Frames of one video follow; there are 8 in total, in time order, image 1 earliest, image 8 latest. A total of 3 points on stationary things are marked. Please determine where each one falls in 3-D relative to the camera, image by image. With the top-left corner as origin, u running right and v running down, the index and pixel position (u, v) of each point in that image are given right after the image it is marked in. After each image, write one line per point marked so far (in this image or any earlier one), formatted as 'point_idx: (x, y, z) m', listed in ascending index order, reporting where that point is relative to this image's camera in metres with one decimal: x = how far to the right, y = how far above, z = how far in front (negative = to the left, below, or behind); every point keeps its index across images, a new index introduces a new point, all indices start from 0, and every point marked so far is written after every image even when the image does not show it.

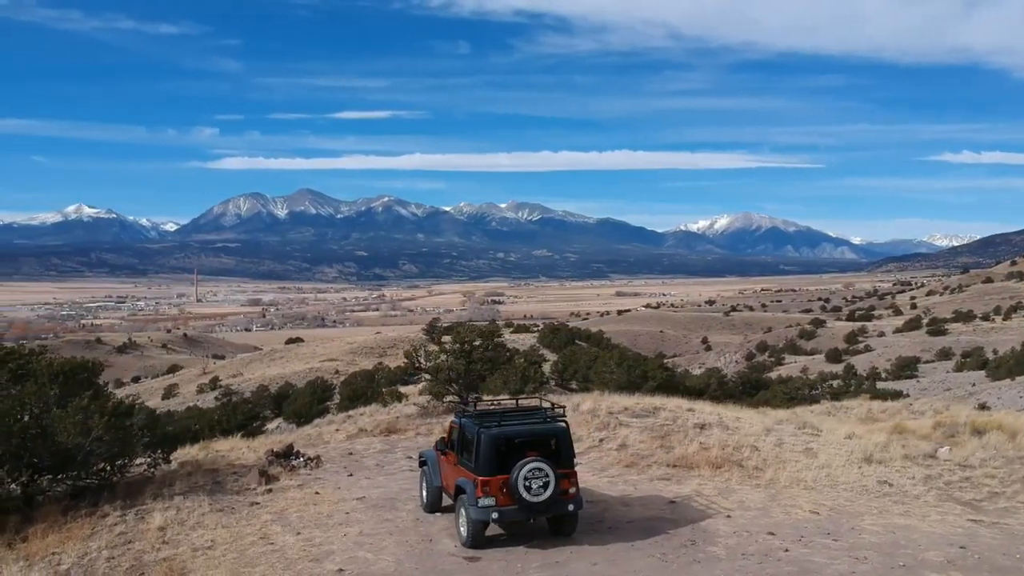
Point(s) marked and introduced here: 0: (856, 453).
0: (+5.7, -2.8, +16.6) m
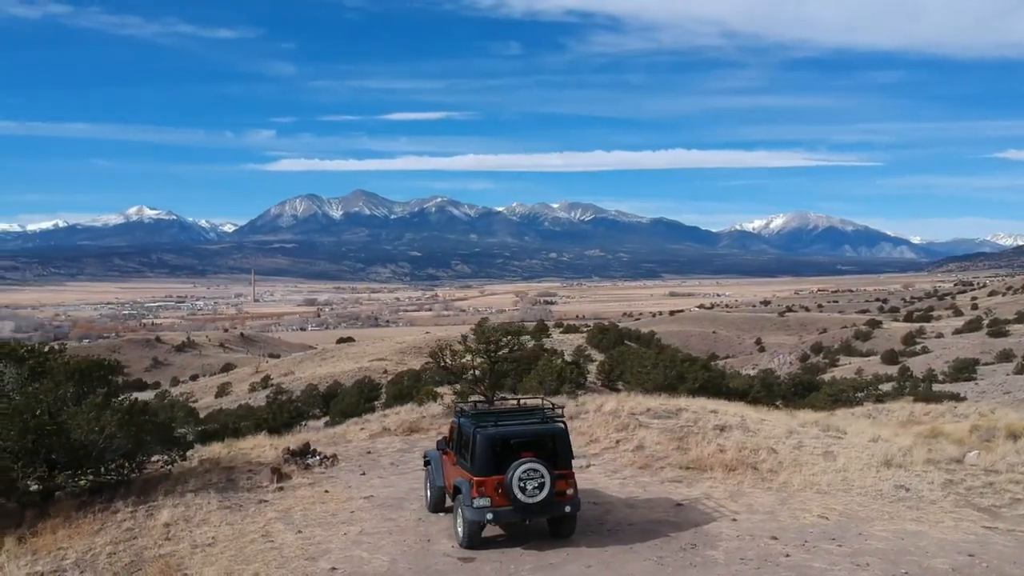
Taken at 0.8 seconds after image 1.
0: (+5.9, -2.8, +16.2) m
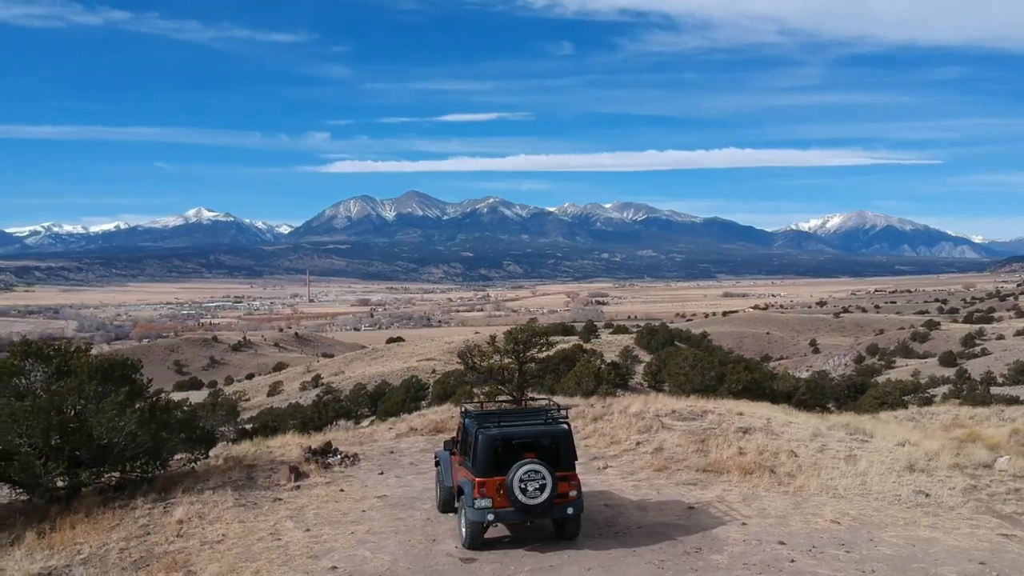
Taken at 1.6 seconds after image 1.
0: (+6.2, -2.8, +15.8) m
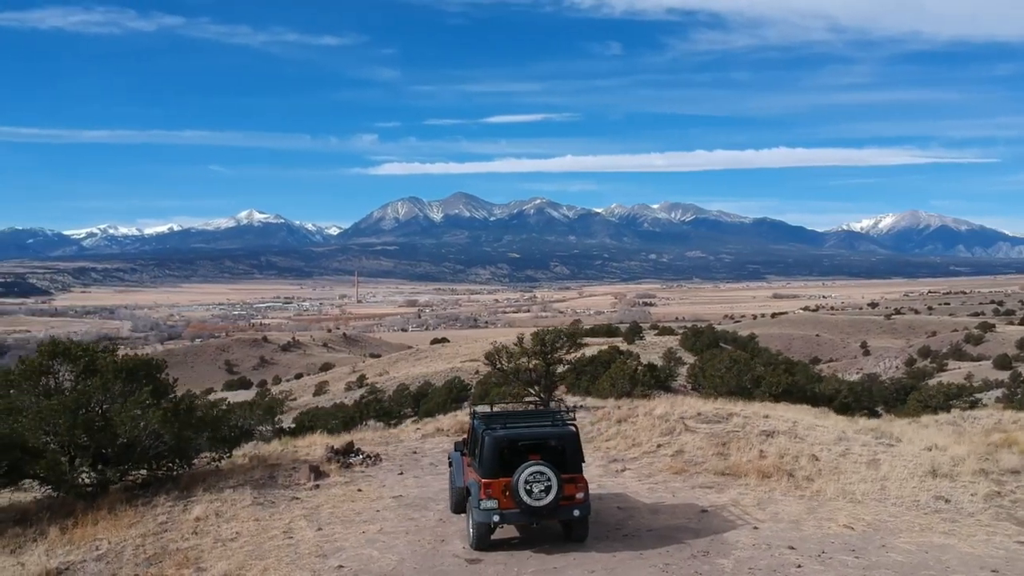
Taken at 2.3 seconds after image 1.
0: (+6.4, -2.8, +15.5) m
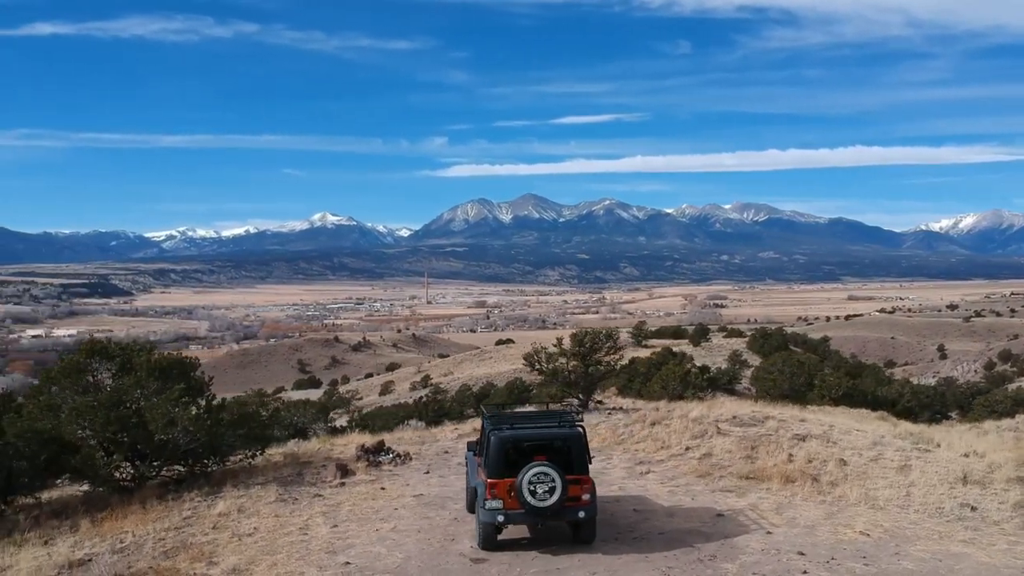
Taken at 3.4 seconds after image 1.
0: (+6.8, -2.8, +15.1) m
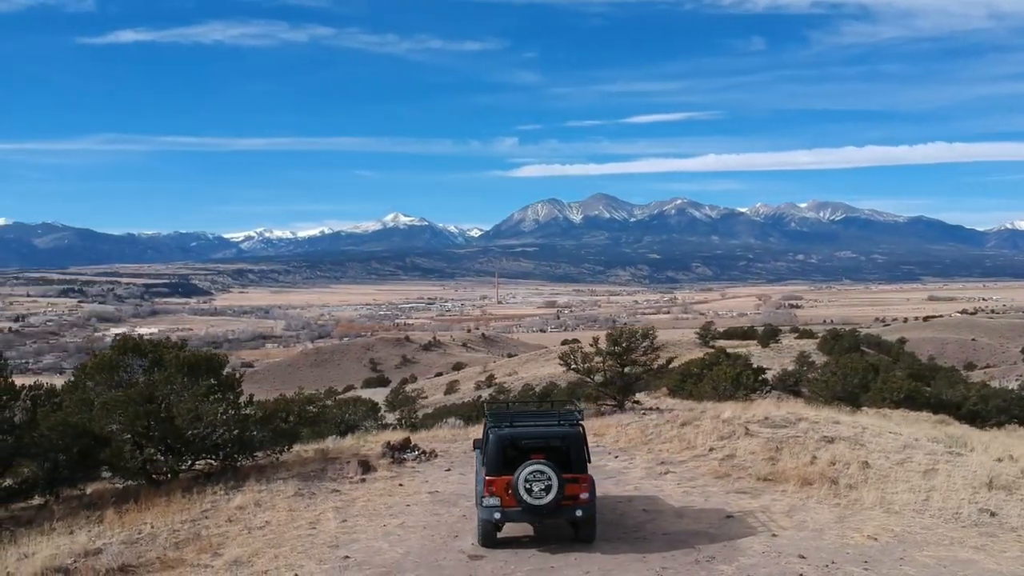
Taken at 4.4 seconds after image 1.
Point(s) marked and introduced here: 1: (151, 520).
0: (+7.0, -2.8, +14.7) m
1: (-5.1, -3.3, +14.1) m
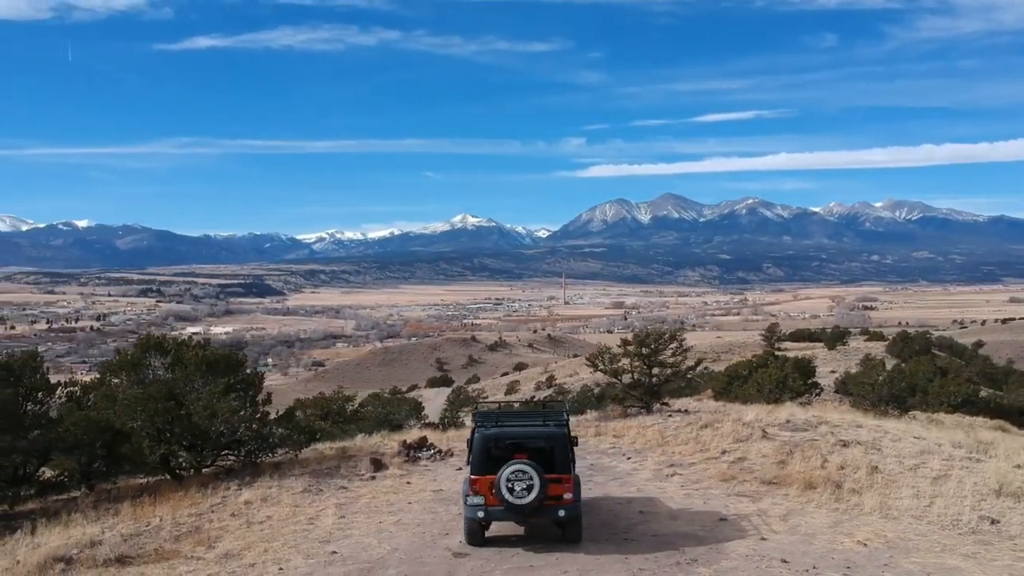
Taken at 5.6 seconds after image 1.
0: (+7.0, -2.8, +14.3) m
1: (-5.1, -3.3, +14.6) m
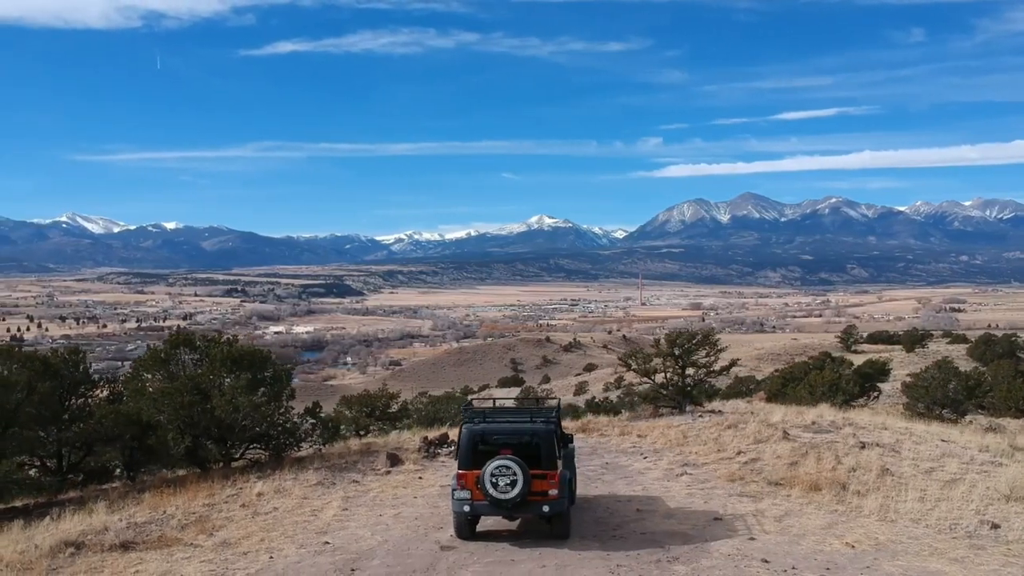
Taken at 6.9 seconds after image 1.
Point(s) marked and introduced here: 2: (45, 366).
0: (+7.0, -2.8, +13.9) m
1: (-5.1, -3.3, +15.1) m
2: (-8.8, -1.5, +18.6) m
